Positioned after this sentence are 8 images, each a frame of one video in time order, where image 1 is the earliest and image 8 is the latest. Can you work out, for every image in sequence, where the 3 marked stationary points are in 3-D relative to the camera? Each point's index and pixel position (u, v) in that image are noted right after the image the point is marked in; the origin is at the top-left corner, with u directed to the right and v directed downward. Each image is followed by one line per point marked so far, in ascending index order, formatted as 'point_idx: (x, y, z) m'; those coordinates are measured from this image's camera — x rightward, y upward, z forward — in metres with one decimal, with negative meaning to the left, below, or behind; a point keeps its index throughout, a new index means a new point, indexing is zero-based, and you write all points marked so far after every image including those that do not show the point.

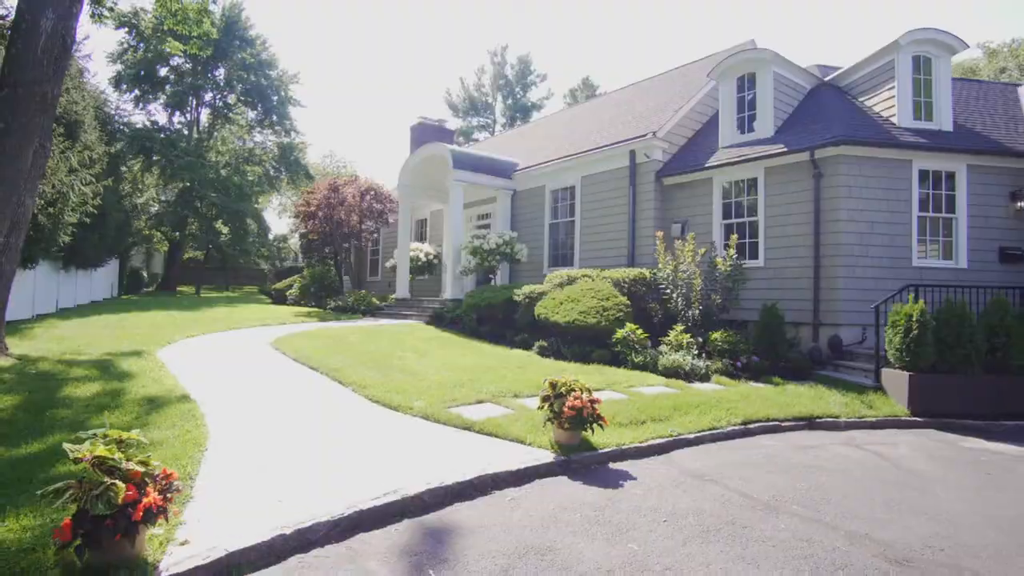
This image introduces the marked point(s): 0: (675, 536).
0: (+1.1, -1.6, +3.8) m
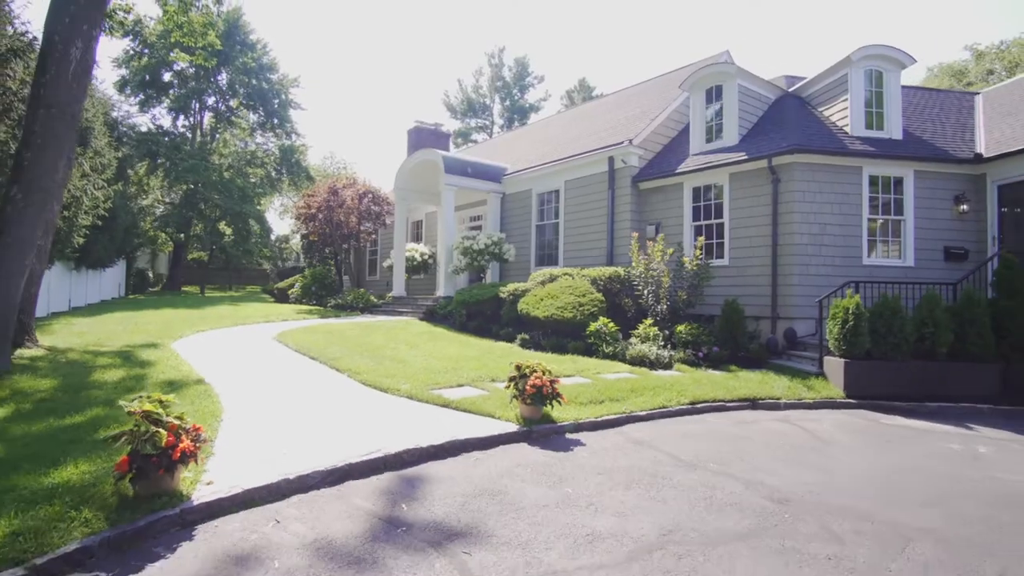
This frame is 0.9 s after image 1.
0: (+0.8, -1.6, +4.7) m
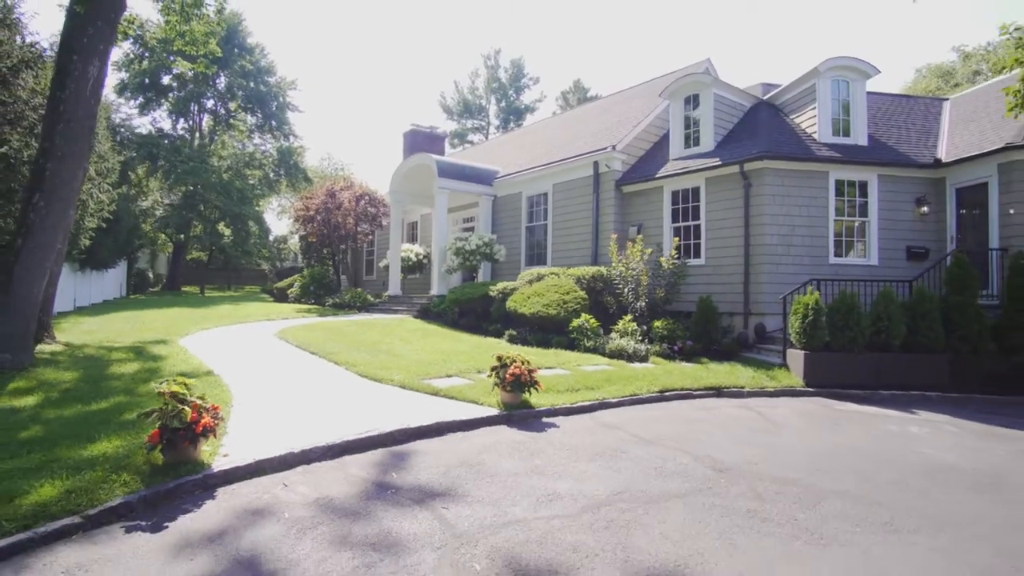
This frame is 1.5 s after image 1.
0: (+0.5, -1.6, +5.4) m
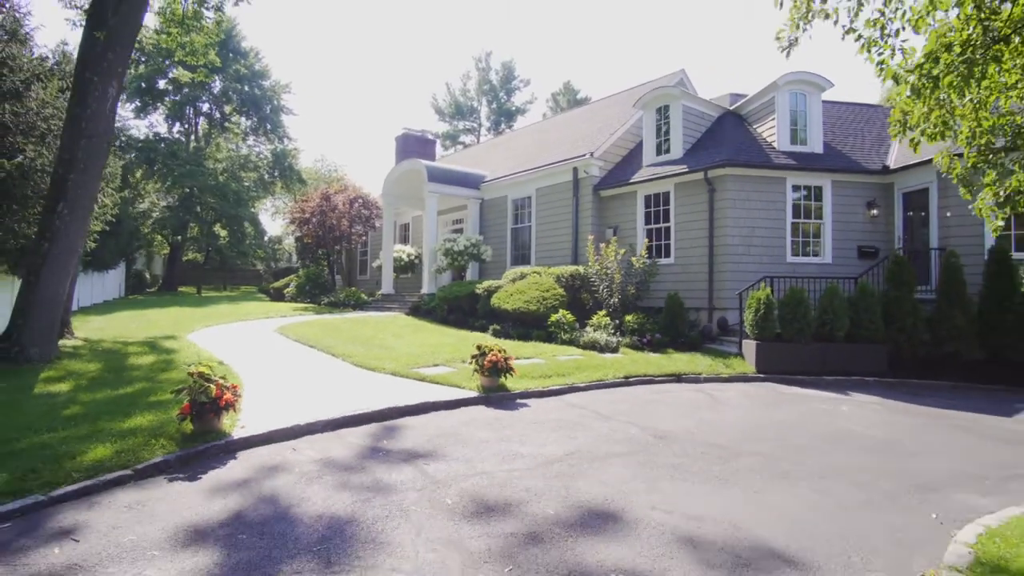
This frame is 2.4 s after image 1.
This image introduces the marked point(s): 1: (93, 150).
0: (+0.3, -1.5, +6.3) m
1: (-6.7, +2.2, +9.2) m
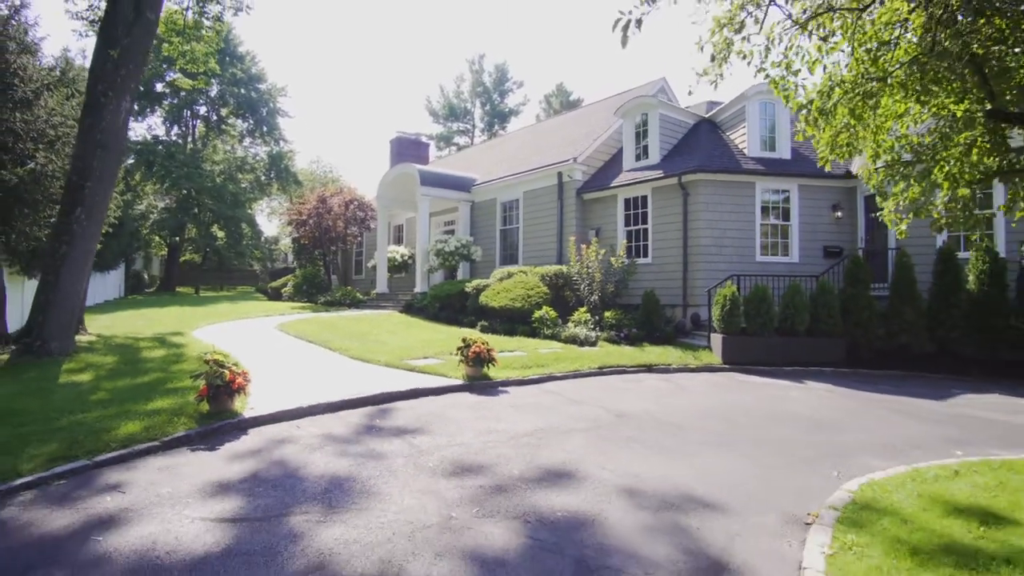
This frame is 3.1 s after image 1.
0: (0.0, -1.5, +7.1) m
1: (-7.0, +2.2, +10.0) m
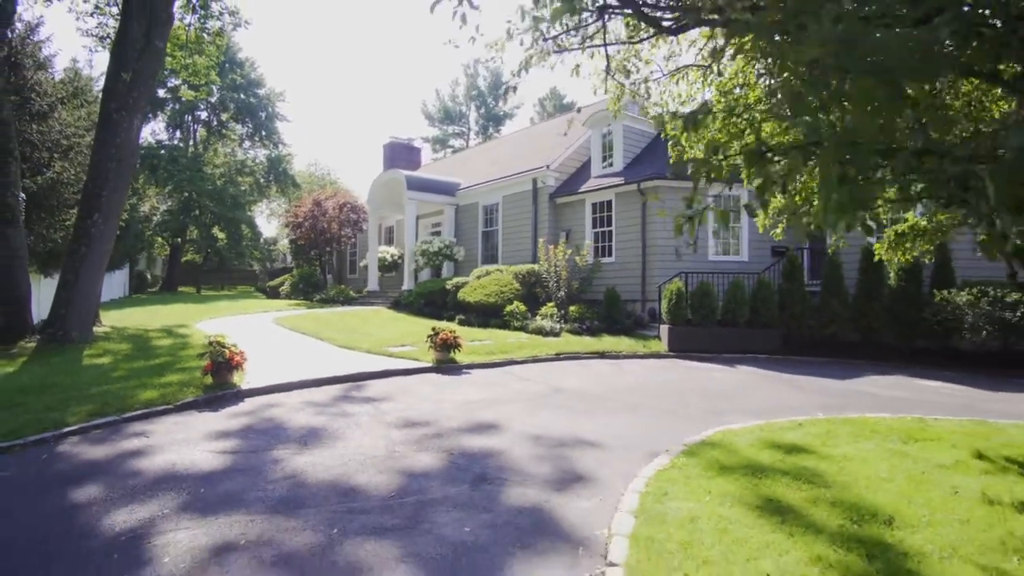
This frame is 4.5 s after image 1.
0: (-0.6, -1.4, +8.4) m
1: (-7.7, +2.3, +11.3) m
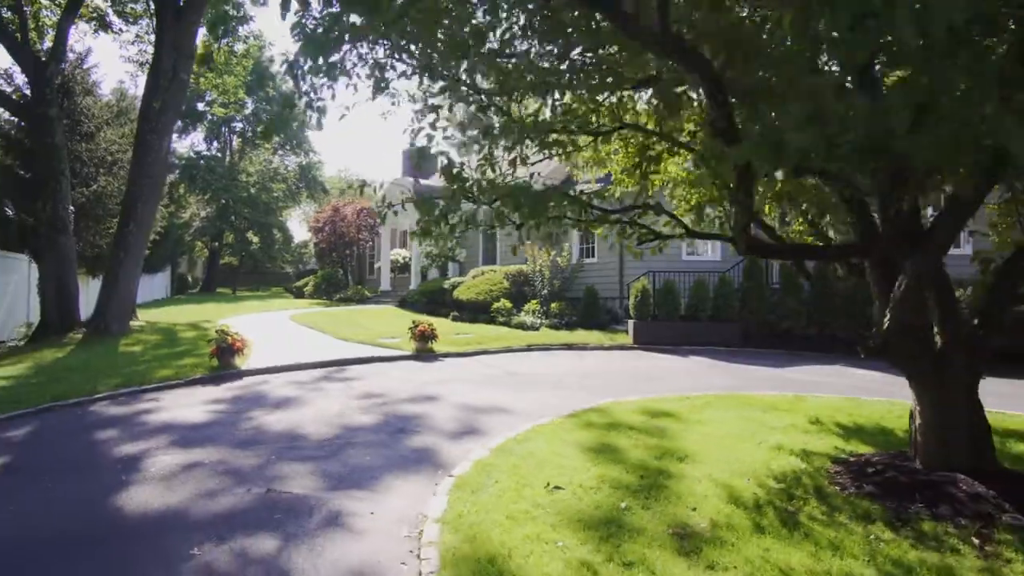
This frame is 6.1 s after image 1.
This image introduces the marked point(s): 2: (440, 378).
0: (-1.3, -1.4, +9.7) m
1: (-8.2, +2.3, +13.1) m
2: (-1.1, -1.4, +8.8) m
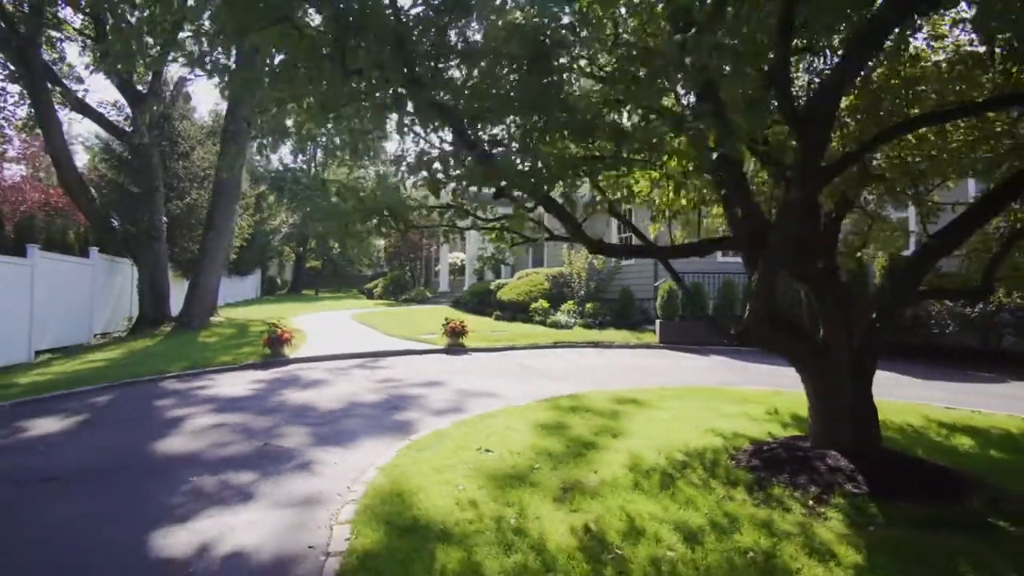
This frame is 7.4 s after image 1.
0: (-1.0, -1.4, +10.7) m
1: (-7.4, +2.3, +15.0) m
2: (-1.0, -1.4, +9.8) m
